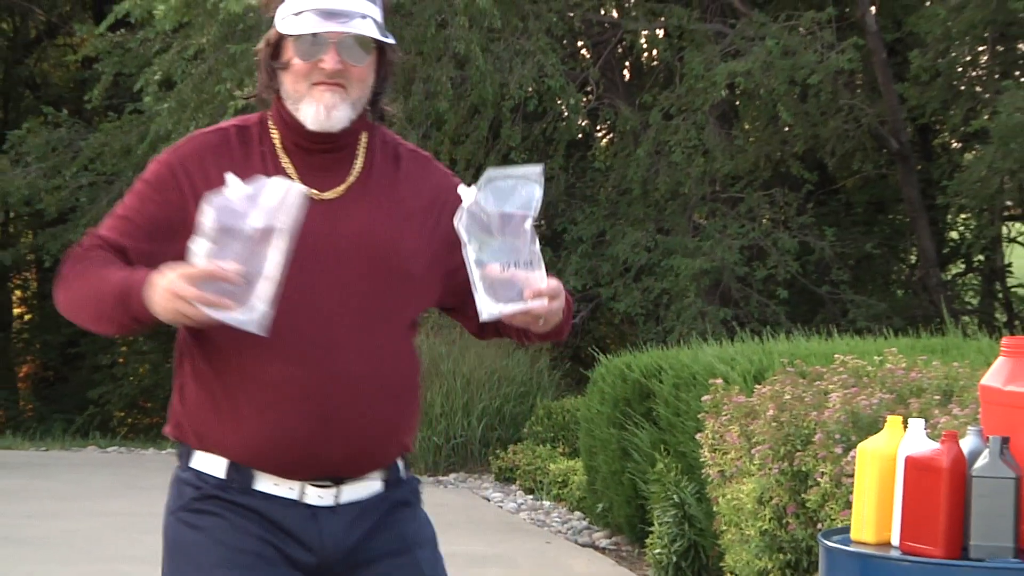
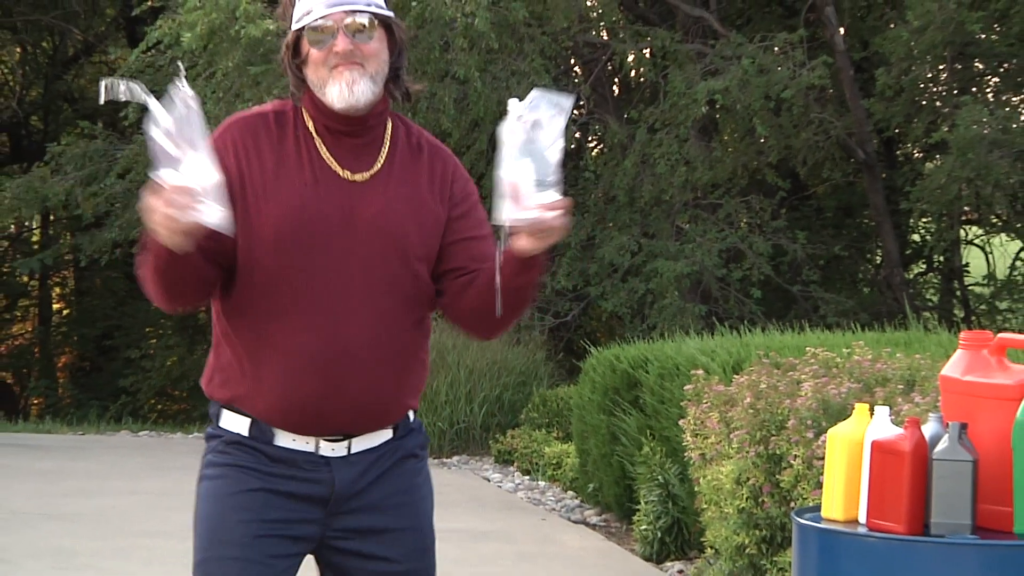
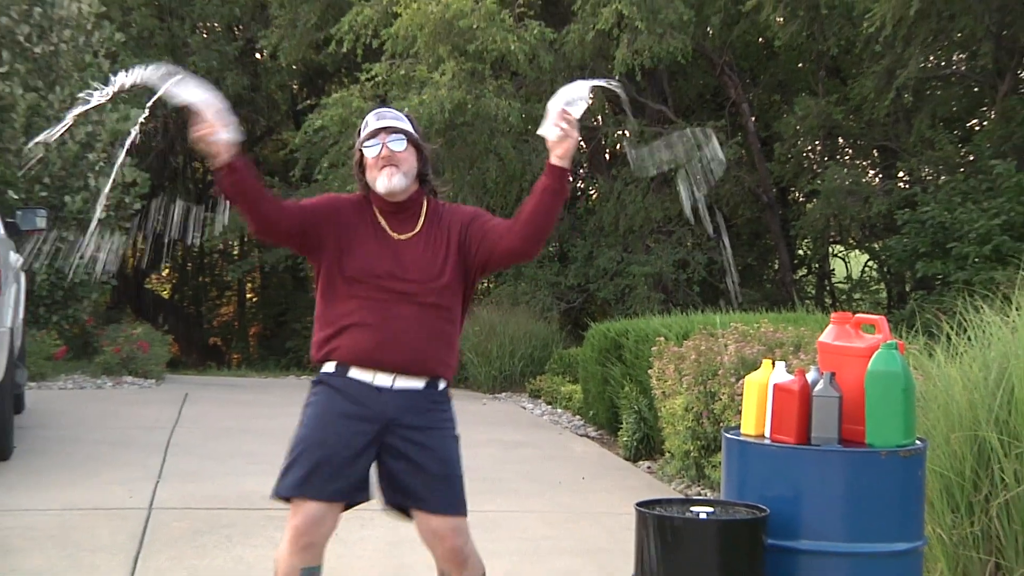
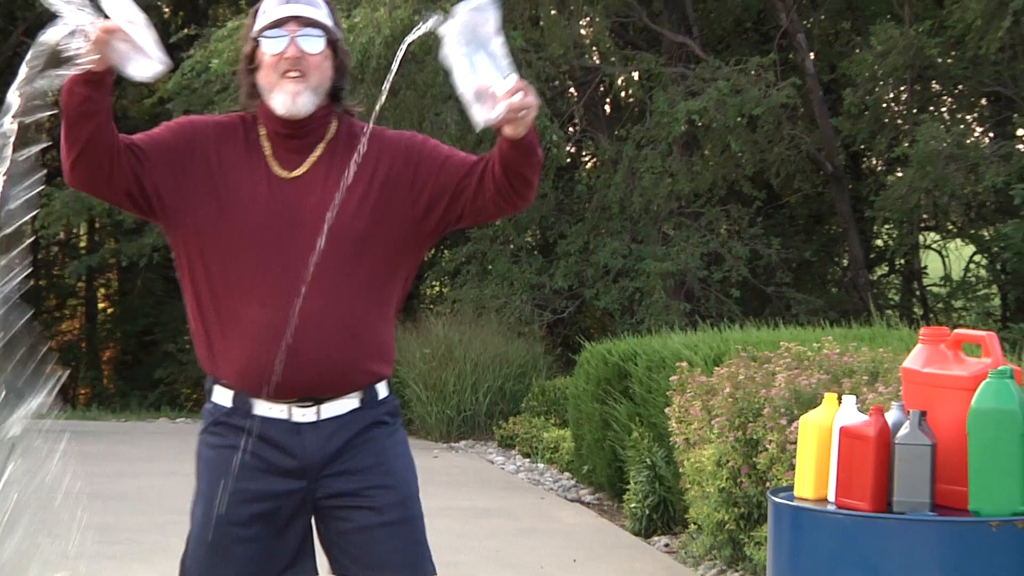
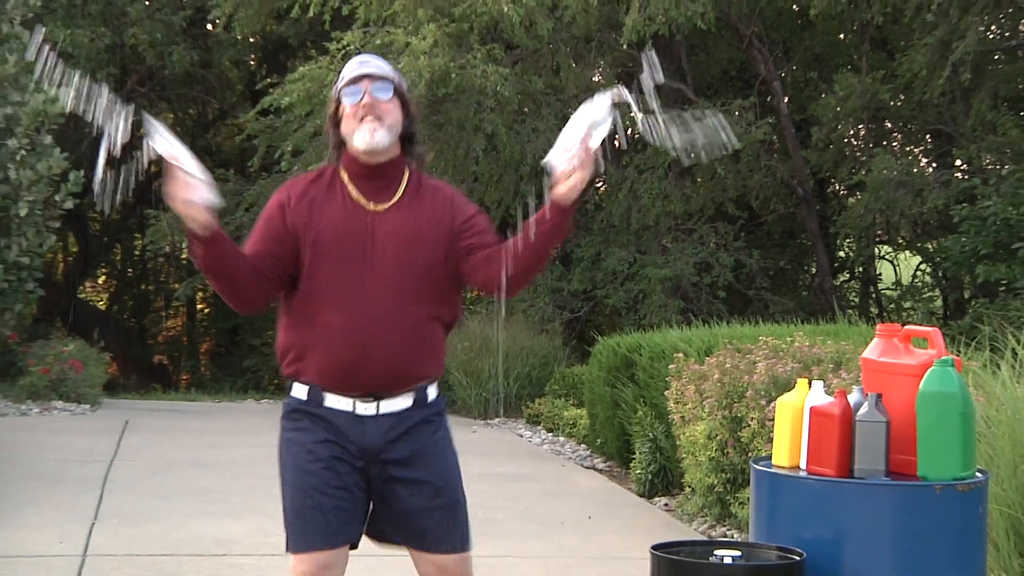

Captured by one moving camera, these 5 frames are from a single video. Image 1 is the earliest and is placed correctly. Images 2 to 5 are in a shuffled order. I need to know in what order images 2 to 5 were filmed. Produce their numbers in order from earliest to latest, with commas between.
2, 4, 5, 3
